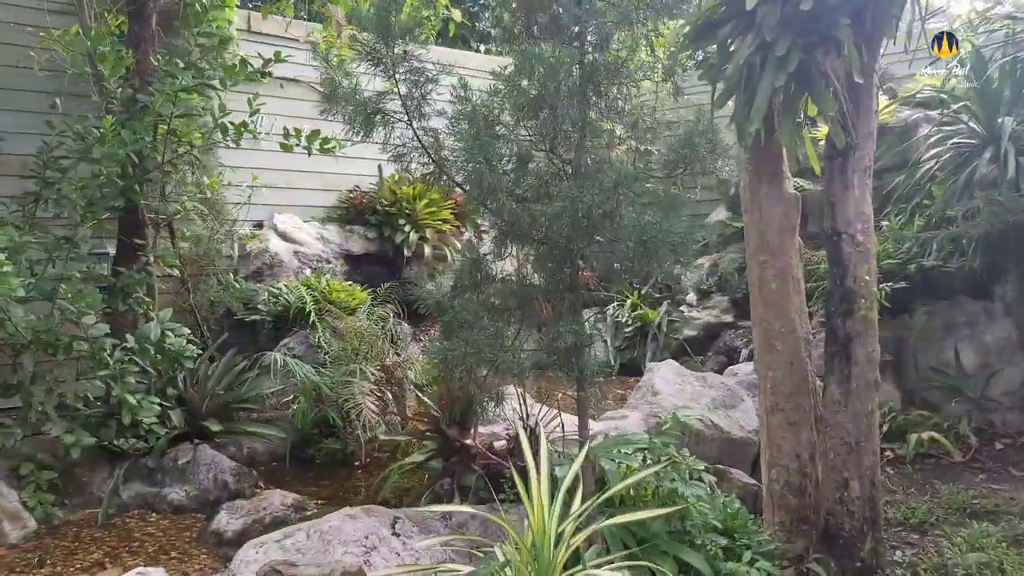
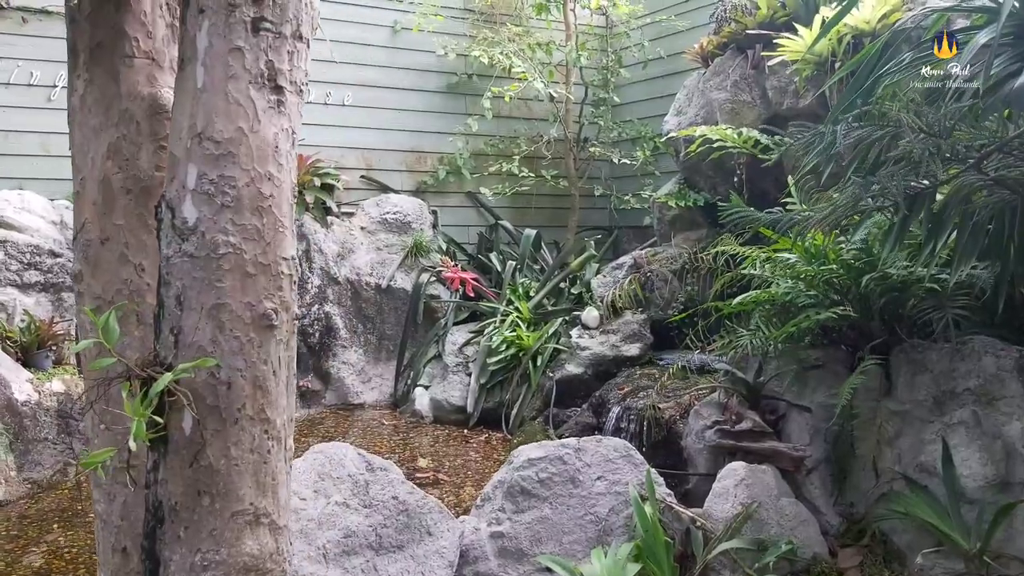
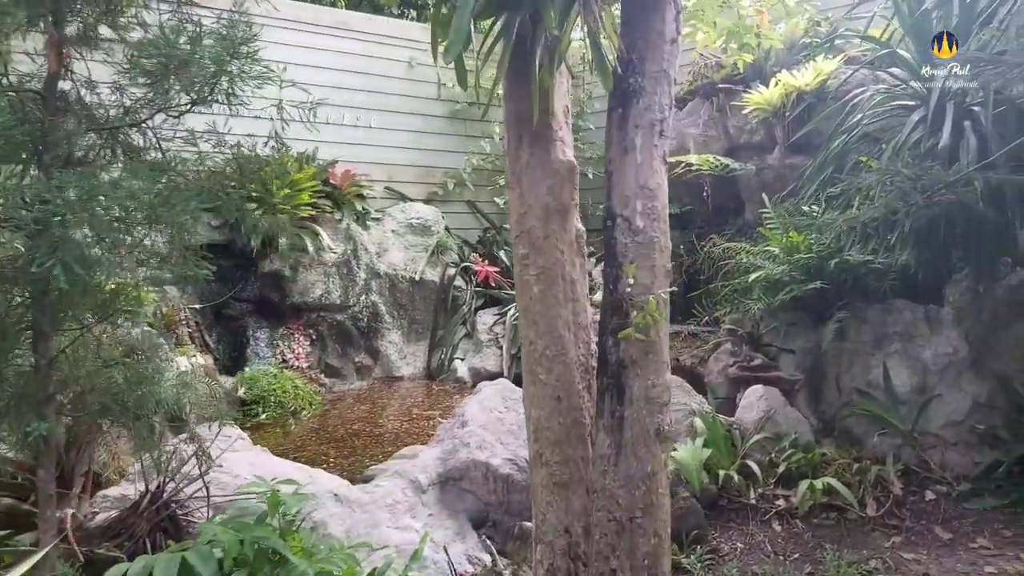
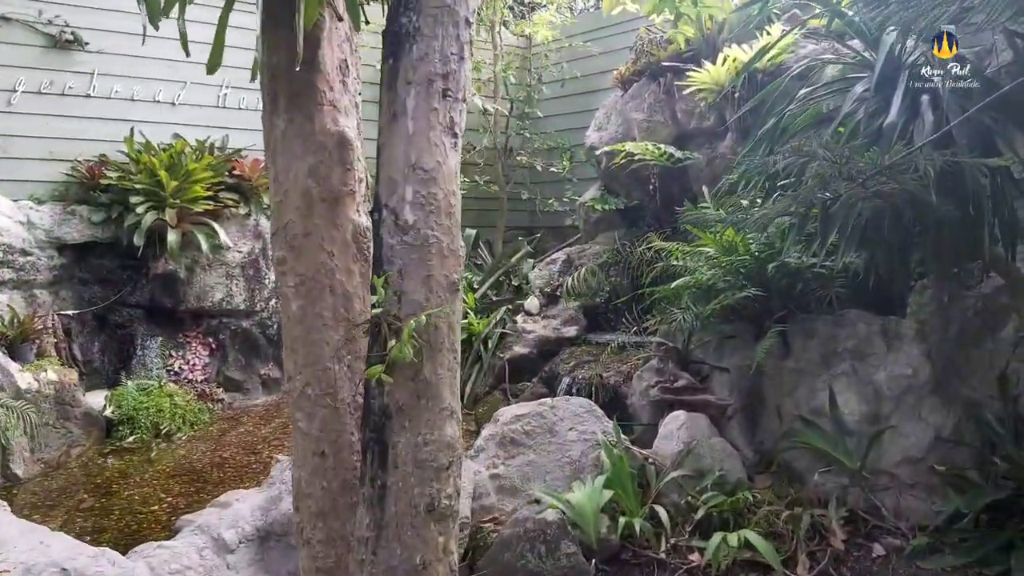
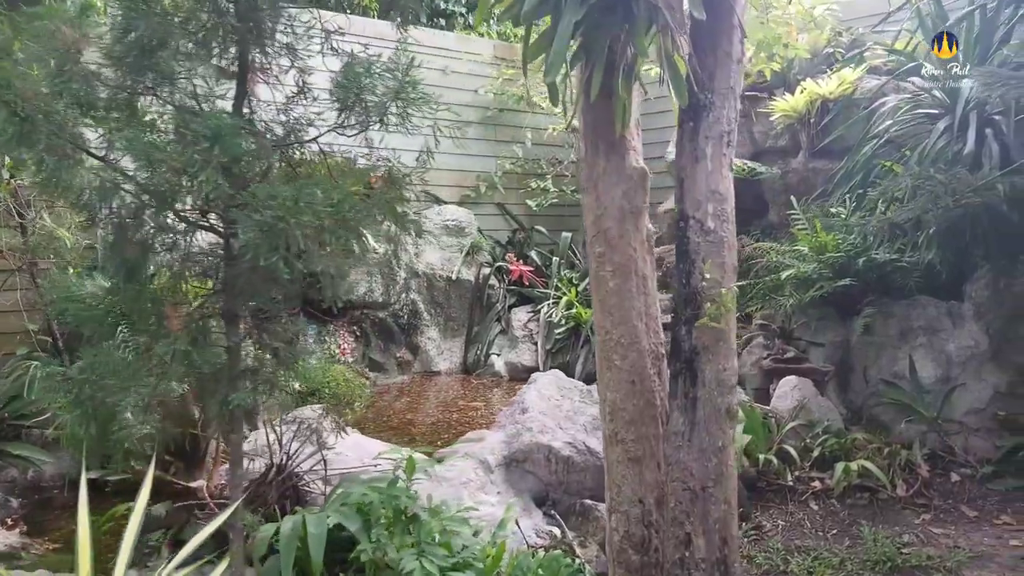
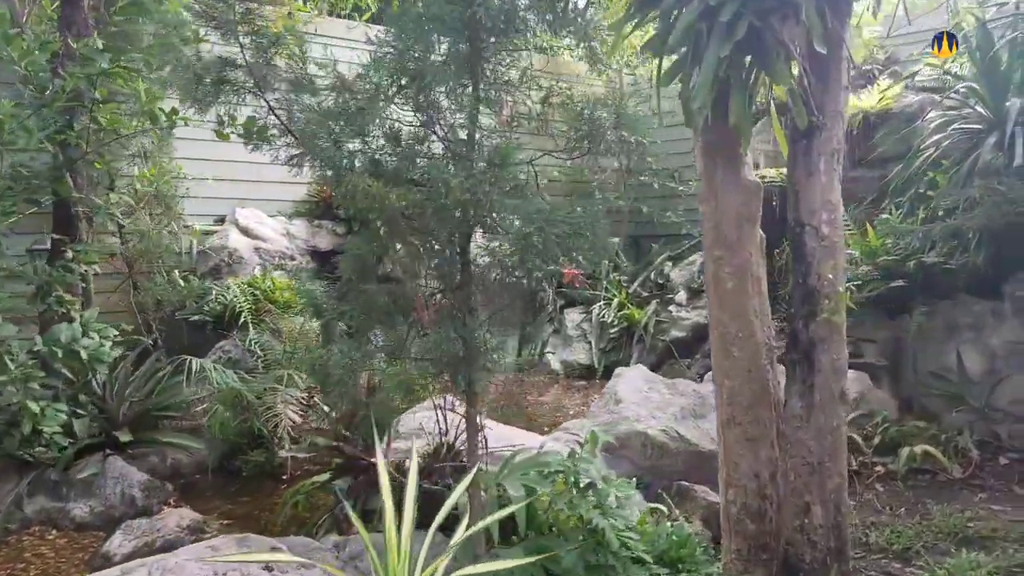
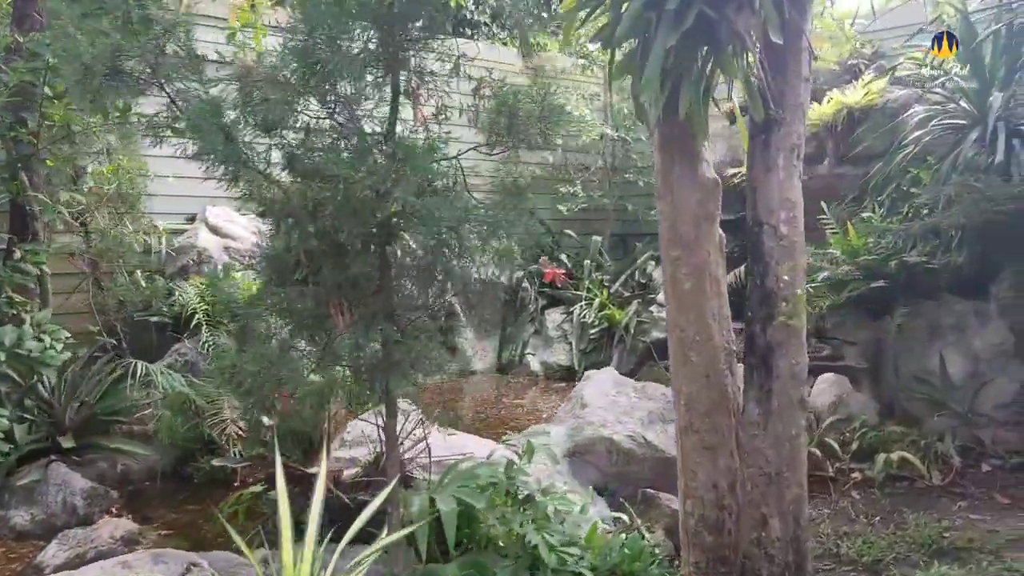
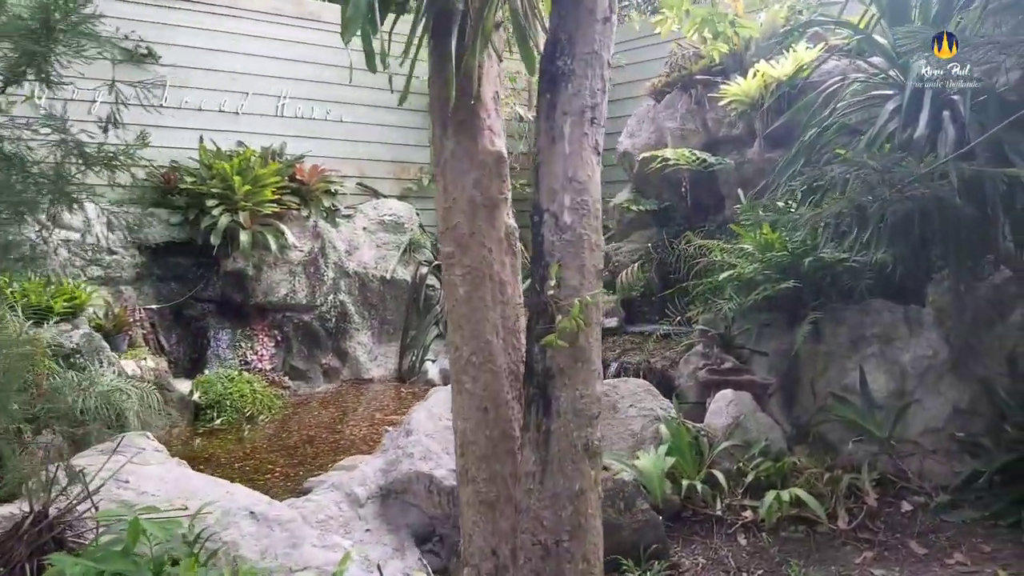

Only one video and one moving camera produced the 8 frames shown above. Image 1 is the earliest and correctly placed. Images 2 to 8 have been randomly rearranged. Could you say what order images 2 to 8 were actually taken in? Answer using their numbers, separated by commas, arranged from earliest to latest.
6, 7, 5, 3, 8, 4, 2
